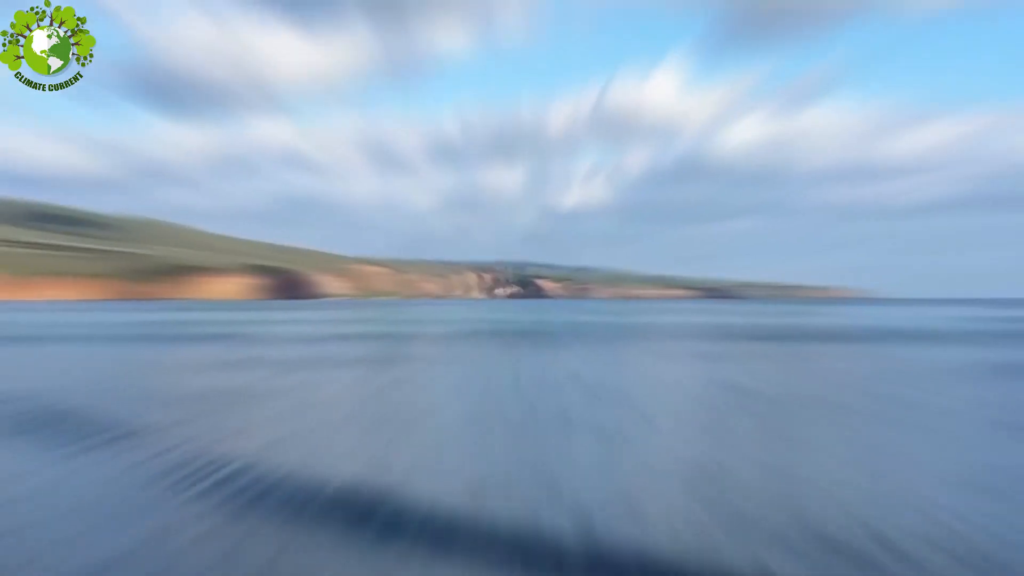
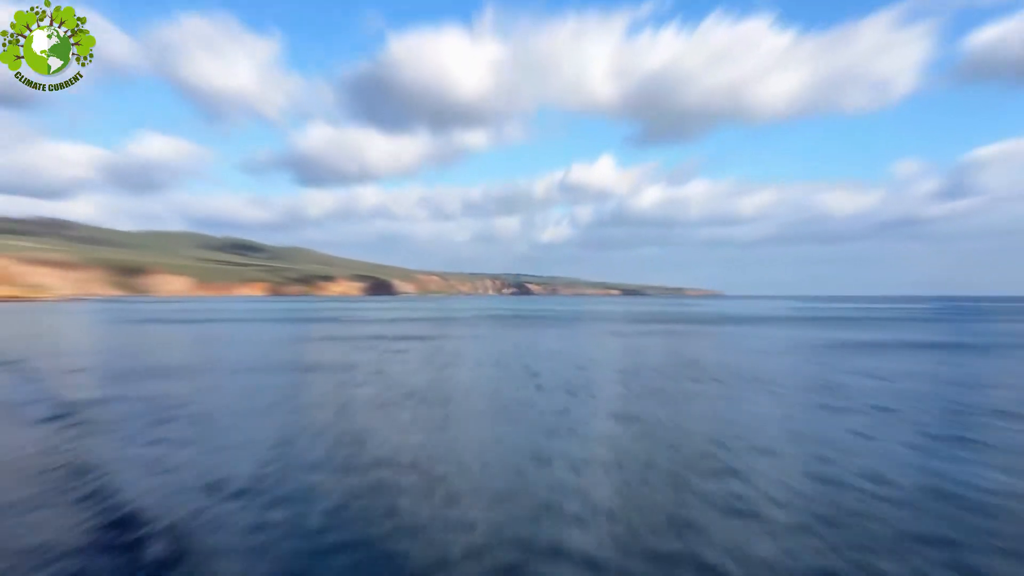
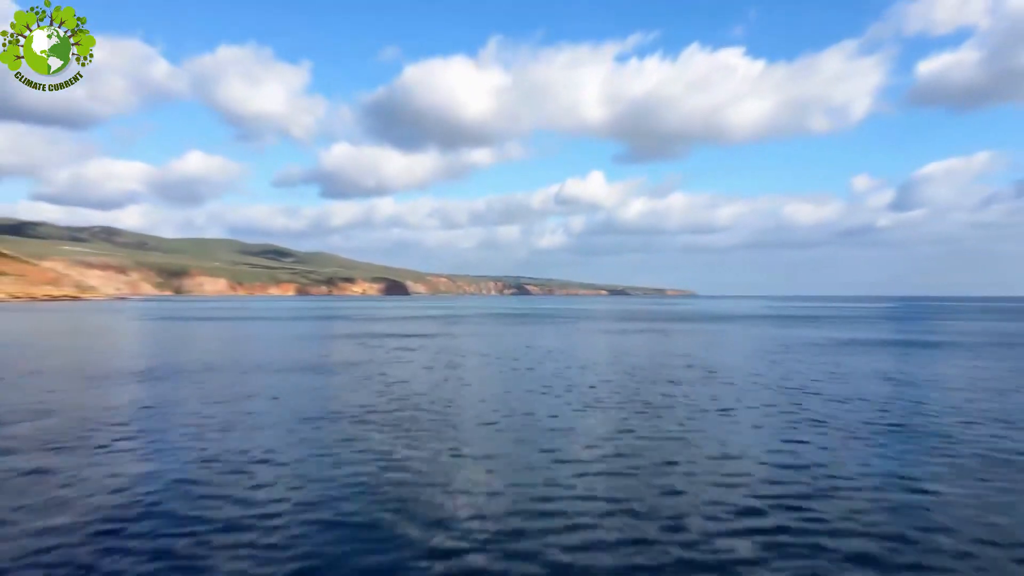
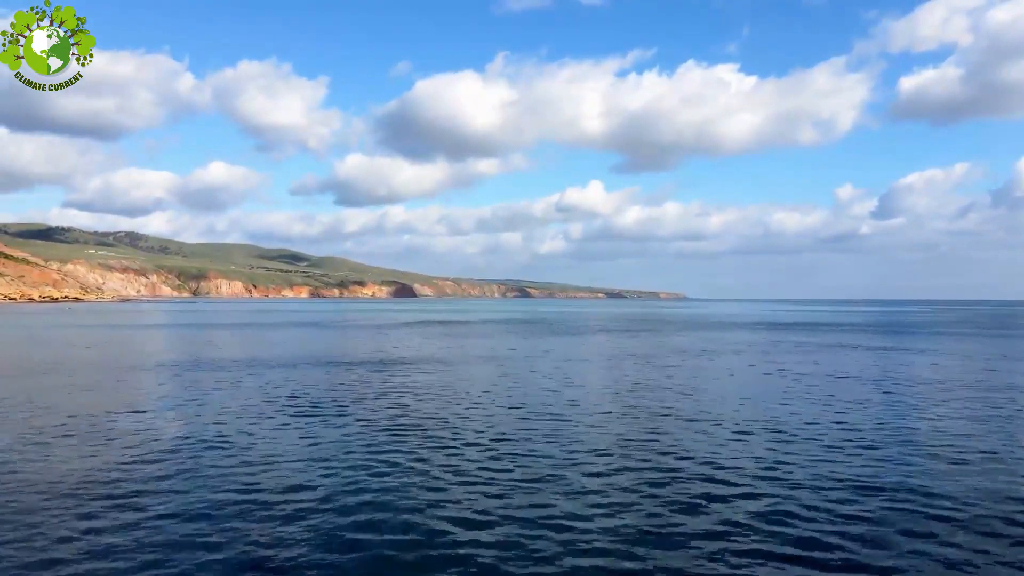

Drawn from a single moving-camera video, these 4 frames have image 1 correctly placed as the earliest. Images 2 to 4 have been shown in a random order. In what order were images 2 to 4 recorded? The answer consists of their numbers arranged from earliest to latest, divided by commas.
2, 3, 4
